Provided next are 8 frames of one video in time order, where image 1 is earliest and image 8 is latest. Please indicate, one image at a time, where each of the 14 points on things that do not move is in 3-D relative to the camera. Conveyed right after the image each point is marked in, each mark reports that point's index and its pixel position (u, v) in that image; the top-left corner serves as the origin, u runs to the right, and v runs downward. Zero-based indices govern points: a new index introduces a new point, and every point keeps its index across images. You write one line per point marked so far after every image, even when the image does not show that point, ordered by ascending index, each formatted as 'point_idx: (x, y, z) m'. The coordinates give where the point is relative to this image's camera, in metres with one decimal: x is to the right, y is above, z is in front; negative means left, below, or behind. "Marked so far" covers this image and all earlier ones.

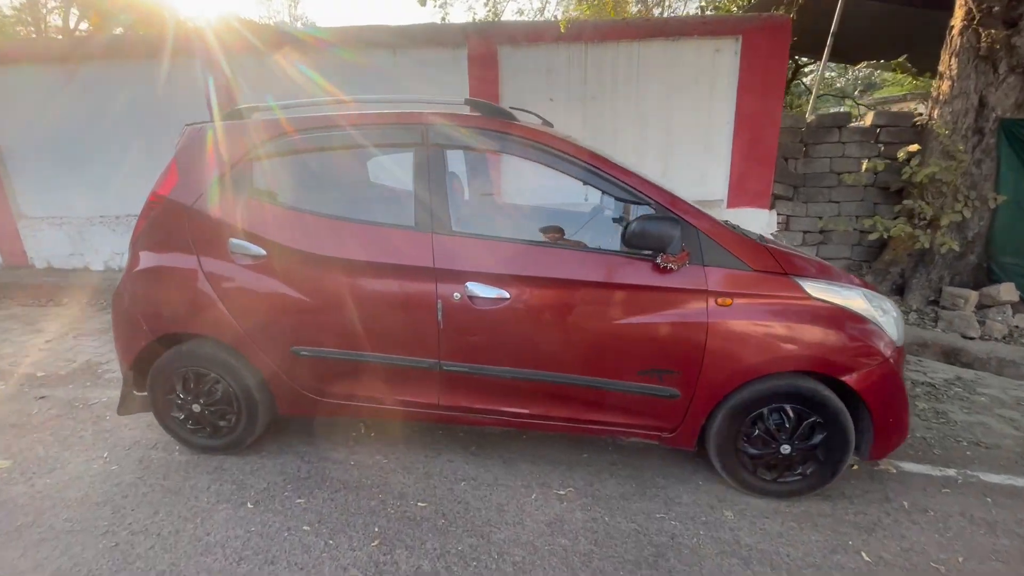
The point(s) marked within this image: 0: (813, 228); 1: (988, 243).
0: (+3.4, +0.7, +5.5) m
1: (+4.9, +0.5, +4.9) m
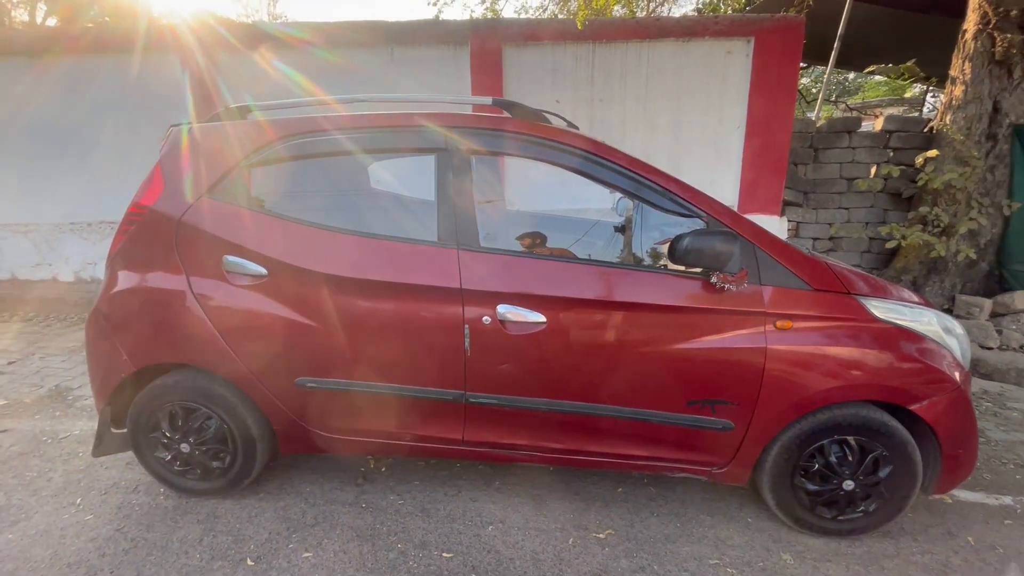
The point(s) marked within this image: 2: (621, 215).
0: (+3.5, +0.6, +5.4) m
1: (+4.9, +0.4, +4.8) m
2: (+0.7, +0.3, +2.1) m
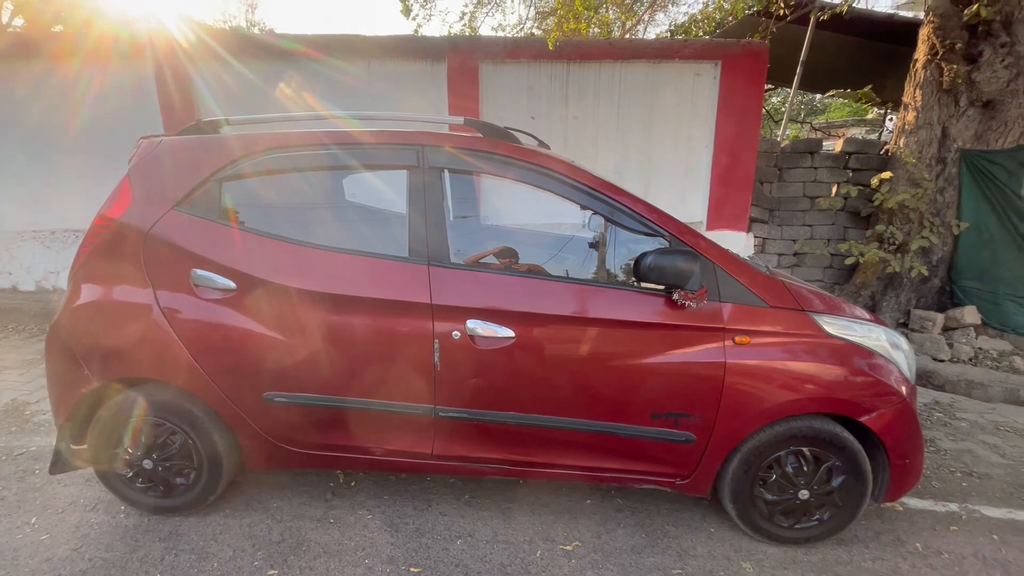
0: (+3.2, +0.4, +5.6) m
1: (+4.7, +0.2, +5.1) m
2: (+0.5, +0.2, +2.2) m
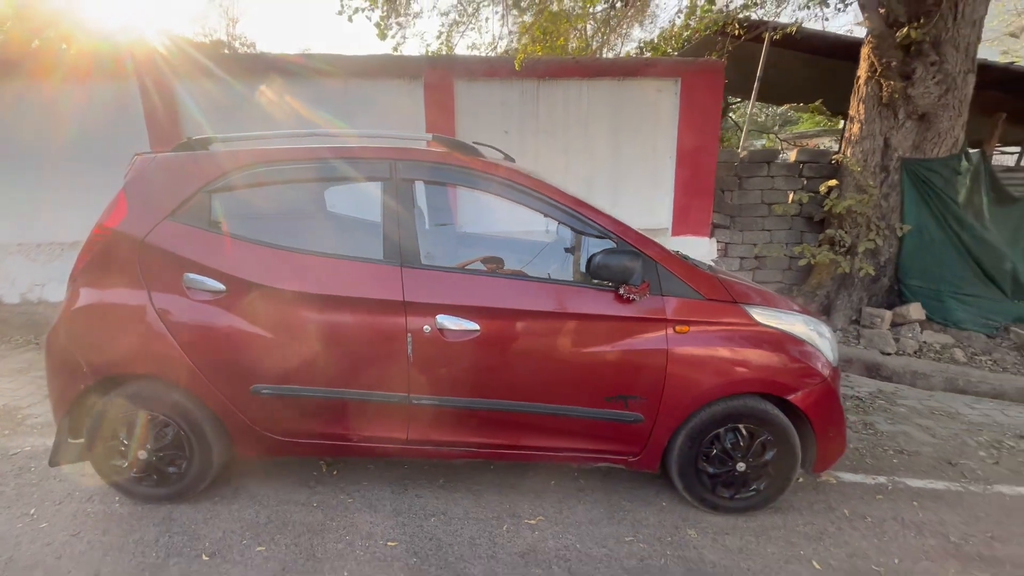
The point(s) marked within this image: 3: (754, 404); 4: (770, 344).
0: (+2.9, +0.4, +5.9) m
1: (+4.4, +0.2, +5.5) m
2: (+0.4, +0.2, +2.5) m
3: (+1.2, -0.6, +2.4) m
4: (+1.3, -0.3, +2.4) m
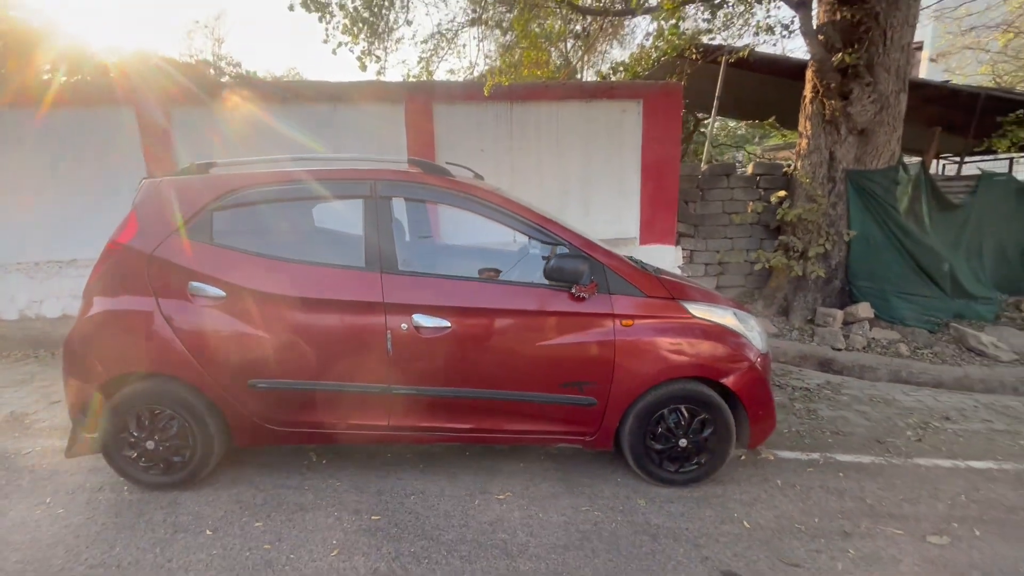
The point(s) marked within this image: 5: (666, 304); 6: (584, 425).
0: (+2.6, +0.4, +6.3) m
1: (+4.2, +0.2, +5.9) m
2: (+0.2, +0.2, +2.8) m
3: (+1.1, -0.6, +2.8) m
4: (+1.1, -0.3, +2.8) m
5: (+0.9, -0.1, +2.8) m
6: (+0.4, -0.8, +2.8) m
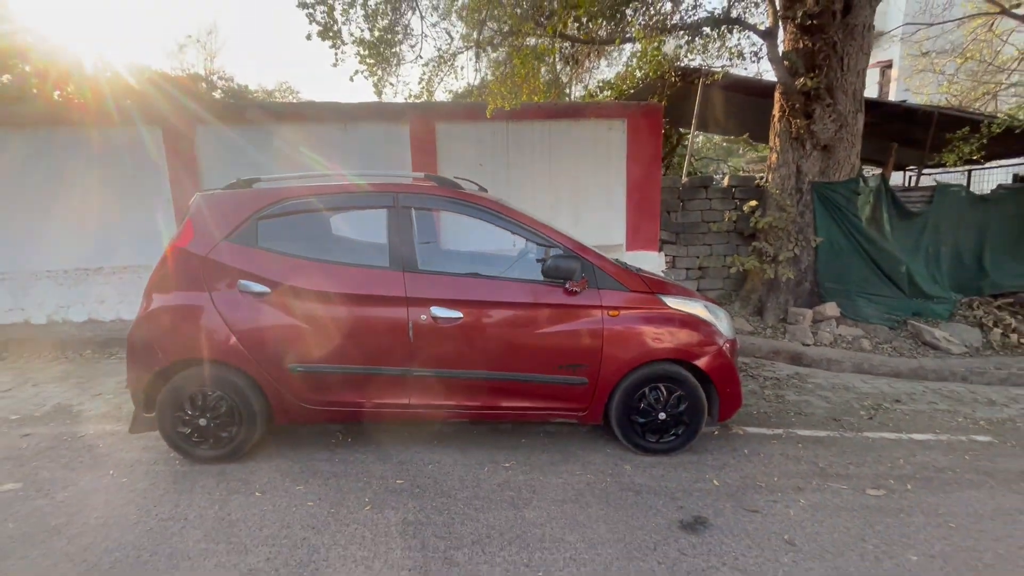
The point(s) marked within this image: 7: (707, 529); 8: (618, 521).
0: (+2.6, +0.3, +6.8) m
1: (+4.1, +0.2, +6.5) m
2: (+0.2, +0.3, +3.3) m
3: (+1.1, -0.5, +3.3) m
4: (+1.1, -0.2, +3.3) m
5: (+0.9, -0.1, +3.3) m
6: (+0.4, -0.8, +3.3) m
7: (+1.1, -1.3, +2.6) m
8: (+0.6, -1.3, +2.7) m
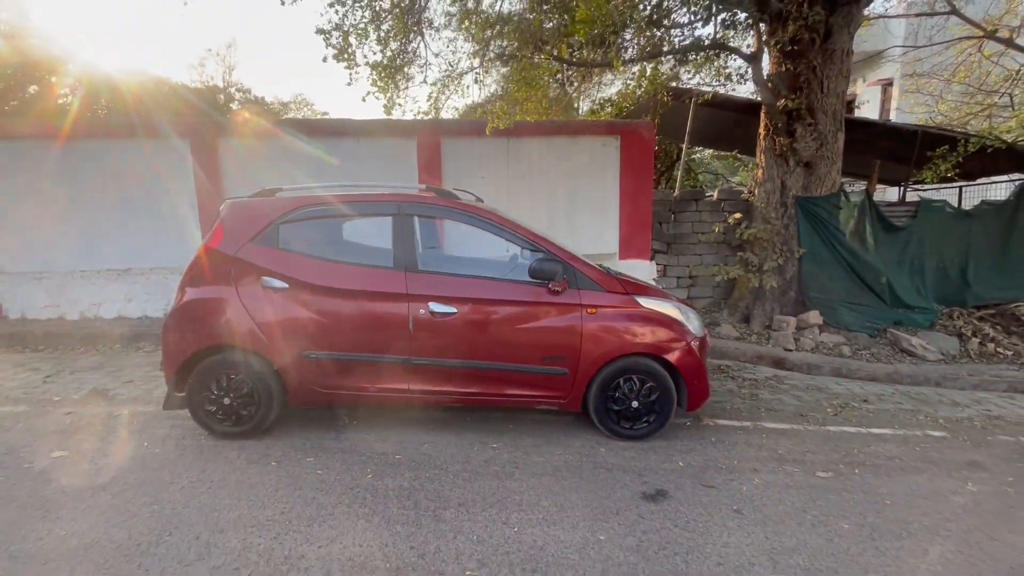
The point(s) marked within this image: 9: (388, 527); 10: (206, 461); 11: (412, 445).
0: (+2.6, +0.2, +7.2) m
1: (+4.1, +0.1, +6.8) m
2: (+0.1, +0.3, +3.7) m
3: (+1.0, -0.6, +3.6) m
4: (+1.1, -0.2, +3.6) m
5: (+0.8, -0.1, +3.7) m
6: (+0.4, -0.8, +3.6) m
7: (+0.9, -1.3, +2.9) m
8: (+0.5, -1.3, +3.0) m
9: (-0.7, -1.3, +2.6) m
10: (-2.1, -1.2, +3.3) m
11: (-0.7, -1.2, +3.5) m
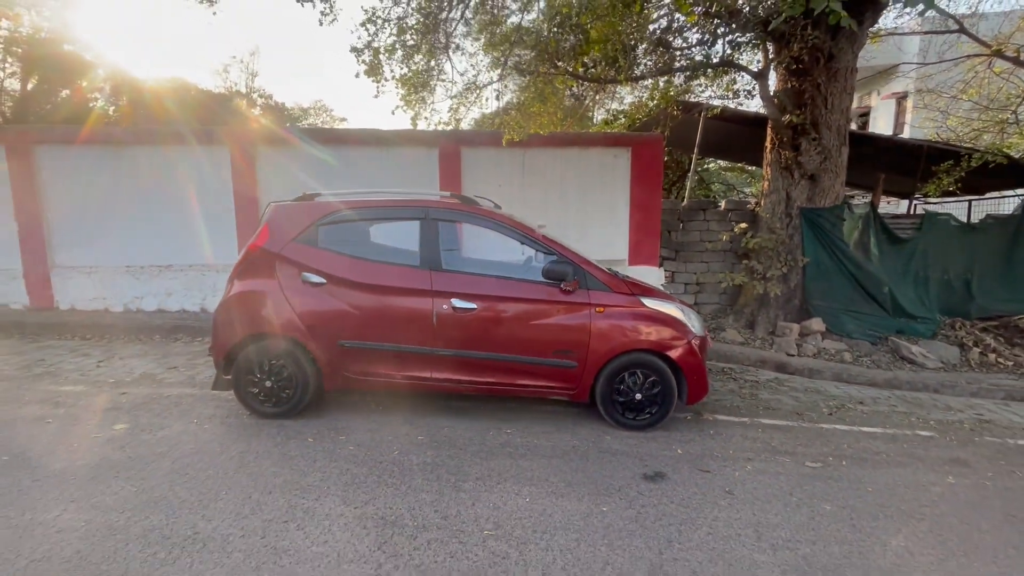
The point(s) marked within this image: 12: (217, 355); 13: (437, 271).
0: (+2.8, +0.1, +7.5) m
1: (+4.3, 0.0, +7.0) m
2: (+0.2, +0.3, +4.0) m
3: (+1.1, -0.6, +3.9) m
4: (+1.2, -0.3, +3.9) m
5: (+1.0, -0.1, +4.0) m
6: (+0.5, -0.8, +4.0) m
7: (+1.0, -1.3, +3.2) m
8: (+0.6, -1.3, +3.3) m
9: (-0.6, -1.3, +2.9) m
10: (-2.0, -1.1, +3.6) m
11: (-0.6, -1.1, +3.9) m
12: (-2.4, -0.6, +3.9) m
13: (-0.6, +0.1, +3.9) m
